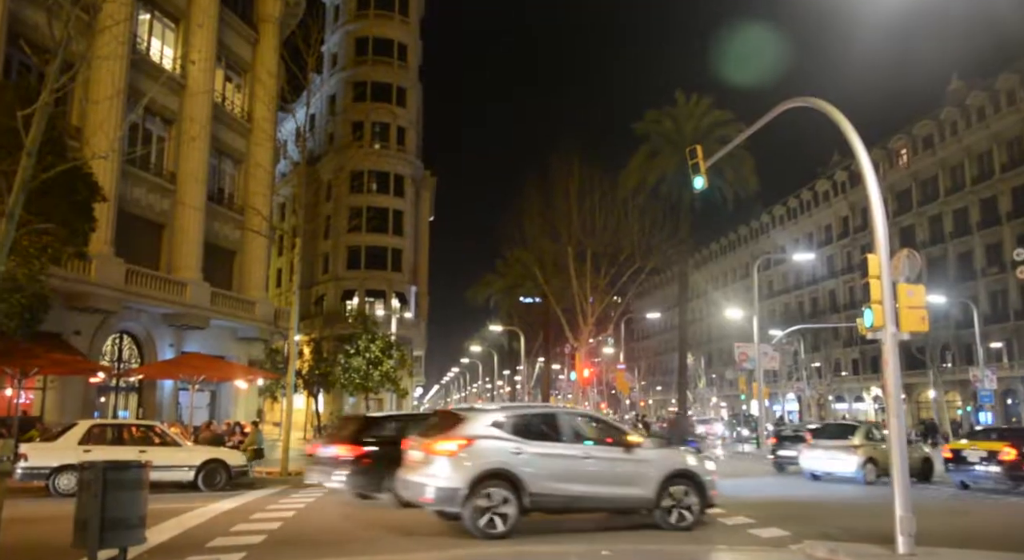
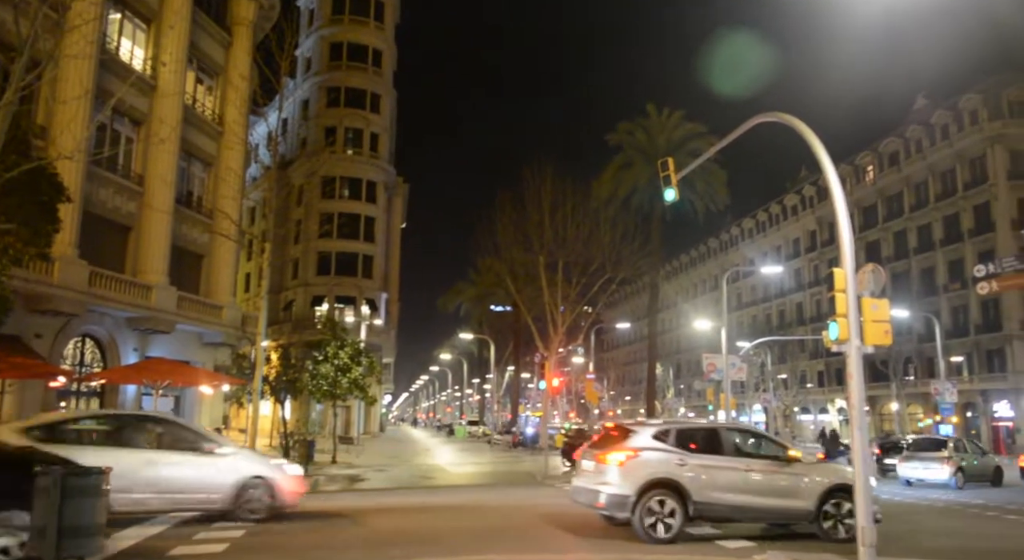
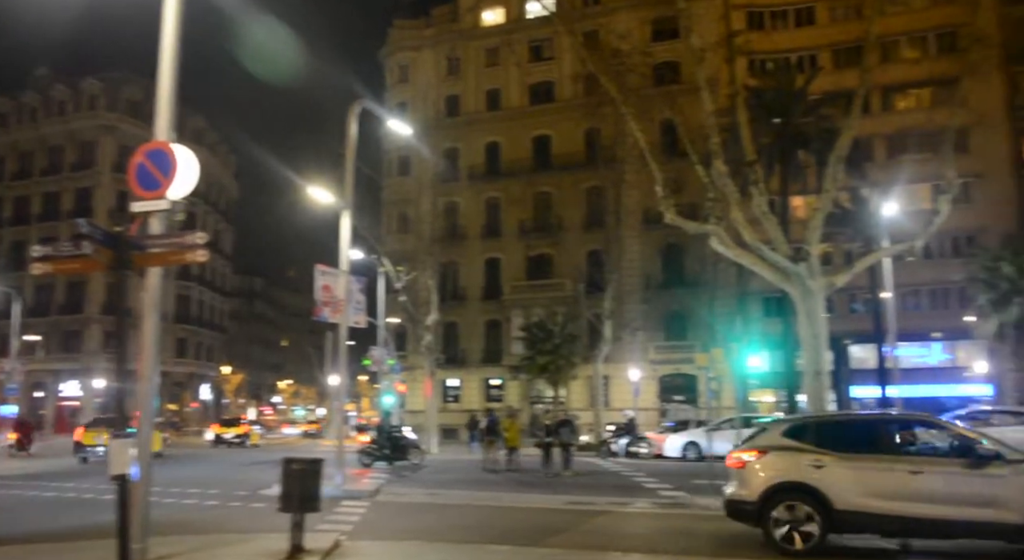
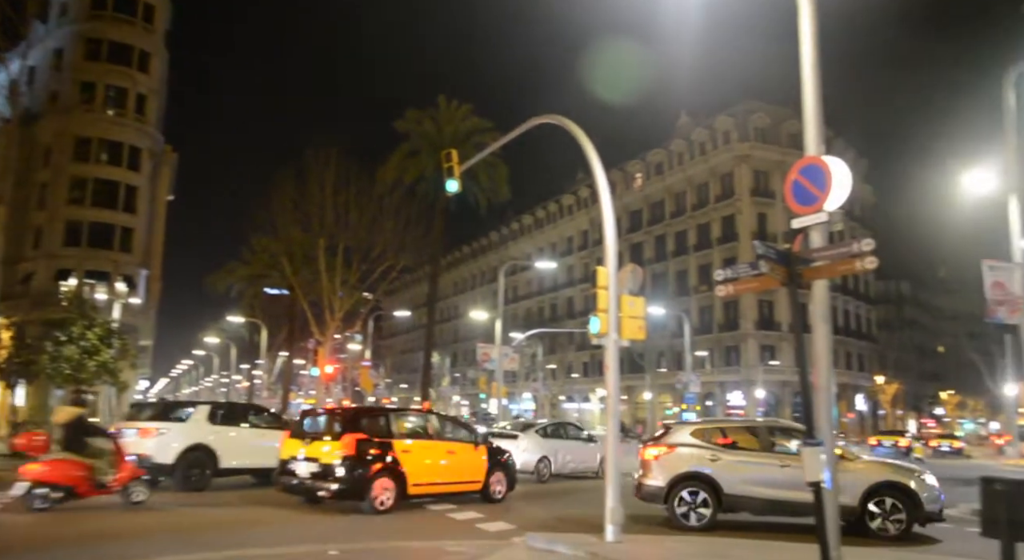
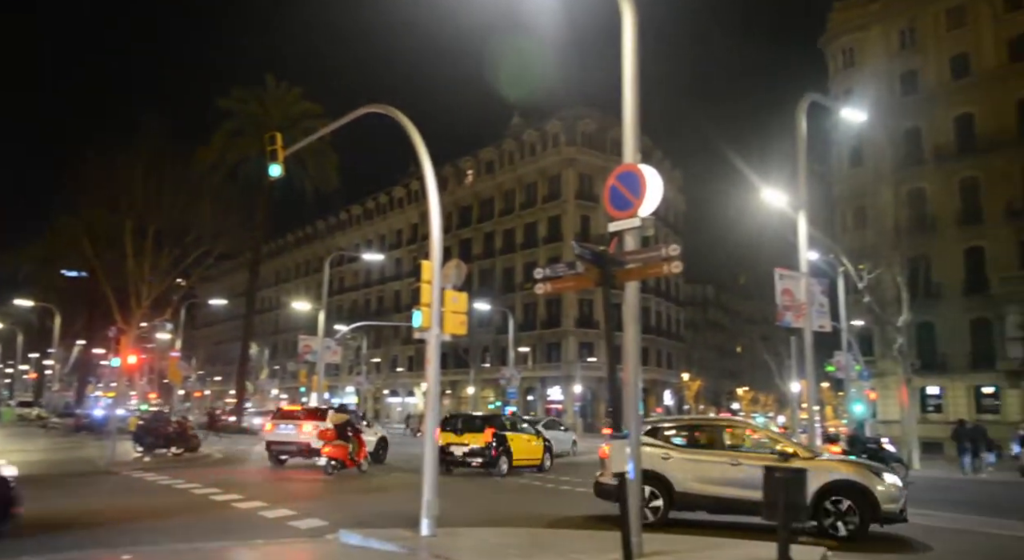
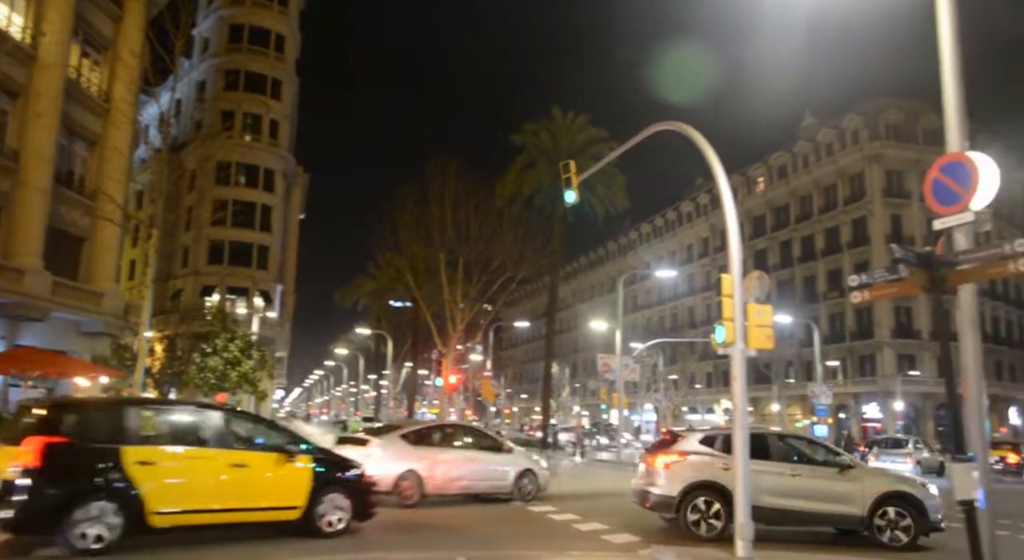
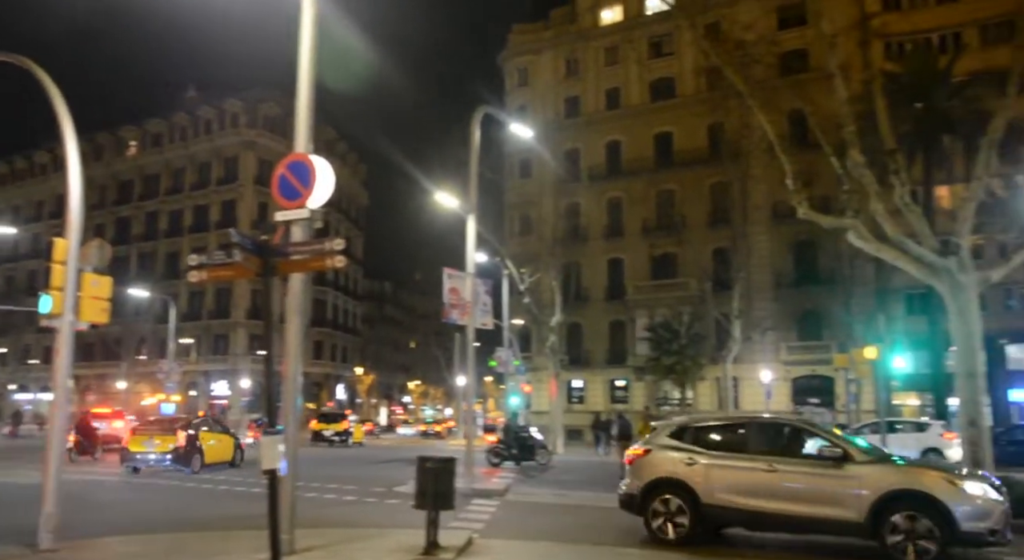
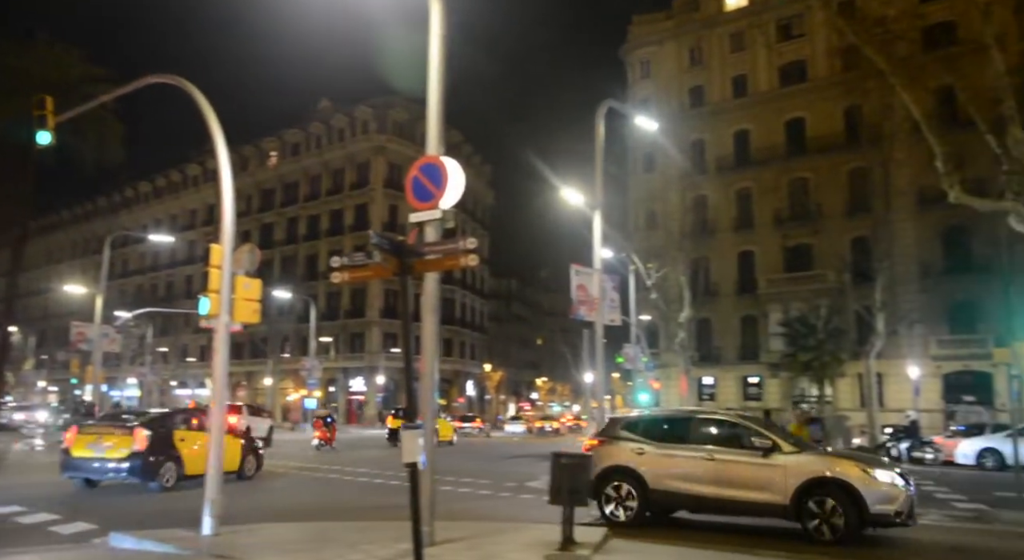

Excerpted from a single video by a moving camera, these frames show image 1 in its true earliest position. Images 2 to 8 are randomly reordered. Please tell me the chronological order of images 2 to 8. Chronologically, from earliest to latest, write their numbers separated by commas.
2, 6, 4, 5, 8, 7, 3
